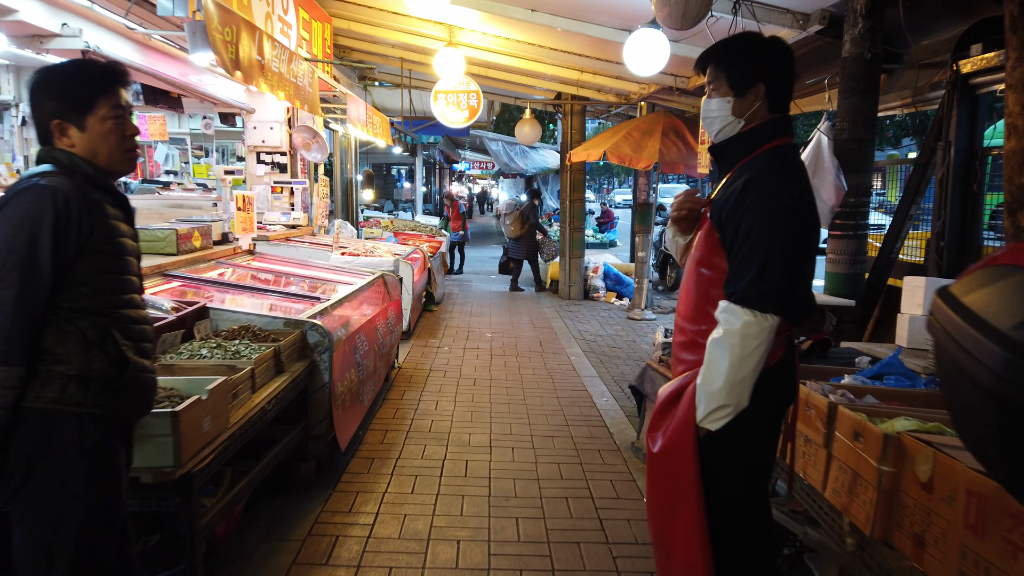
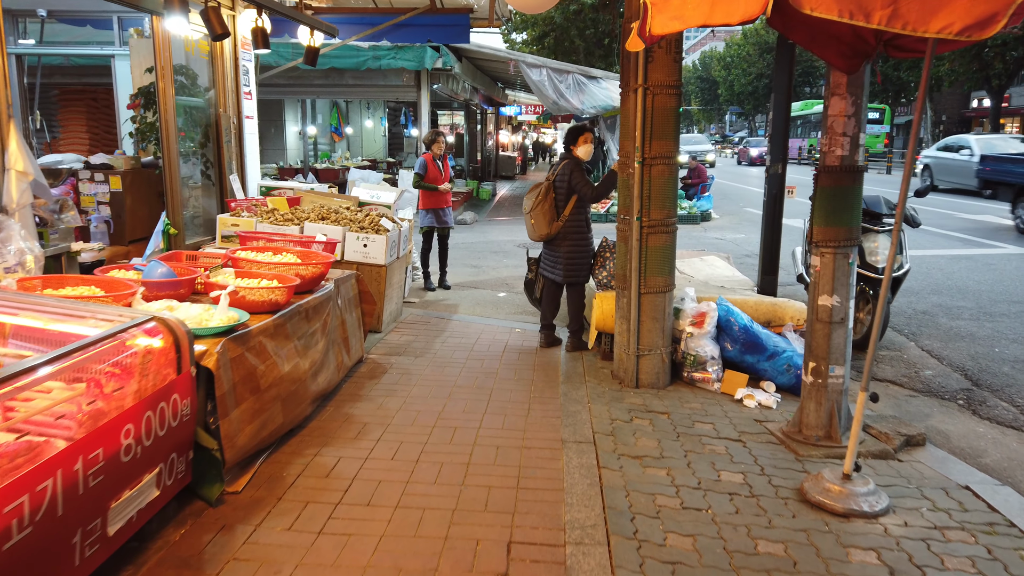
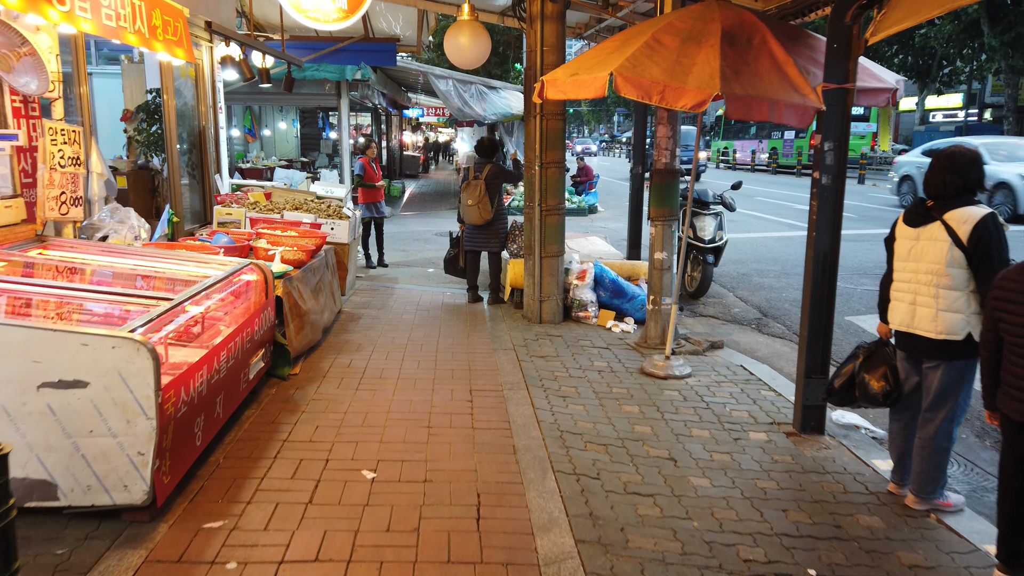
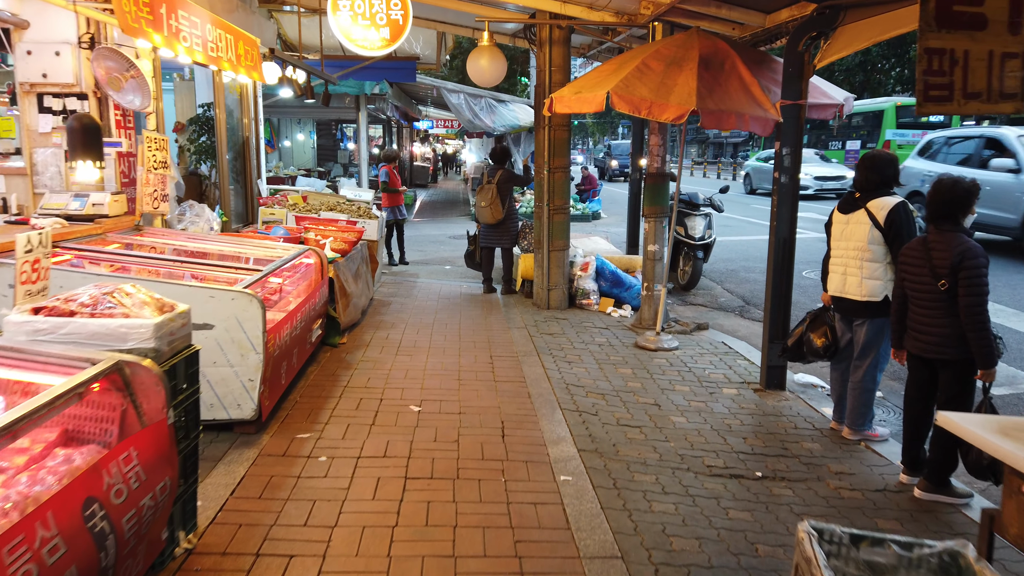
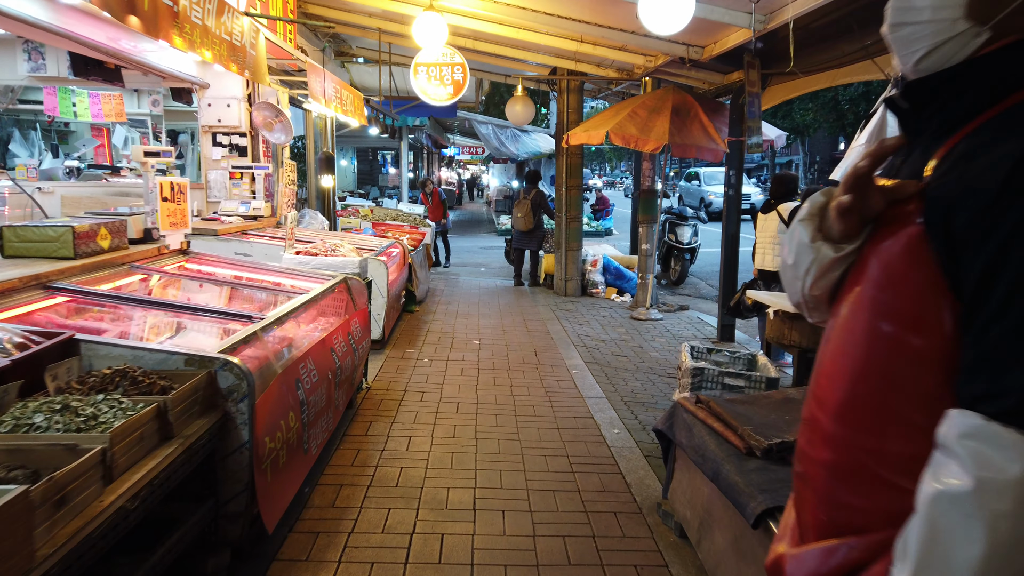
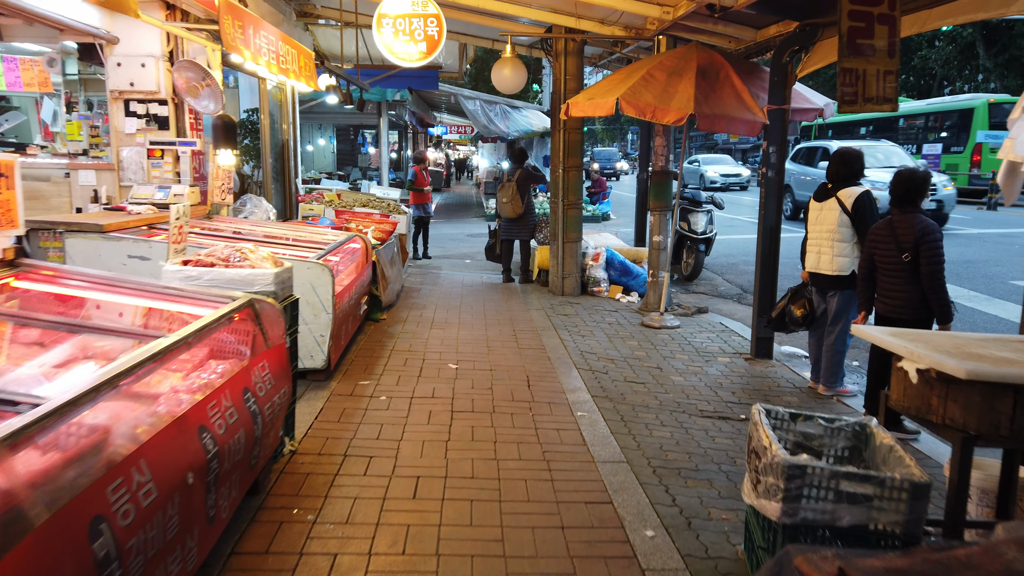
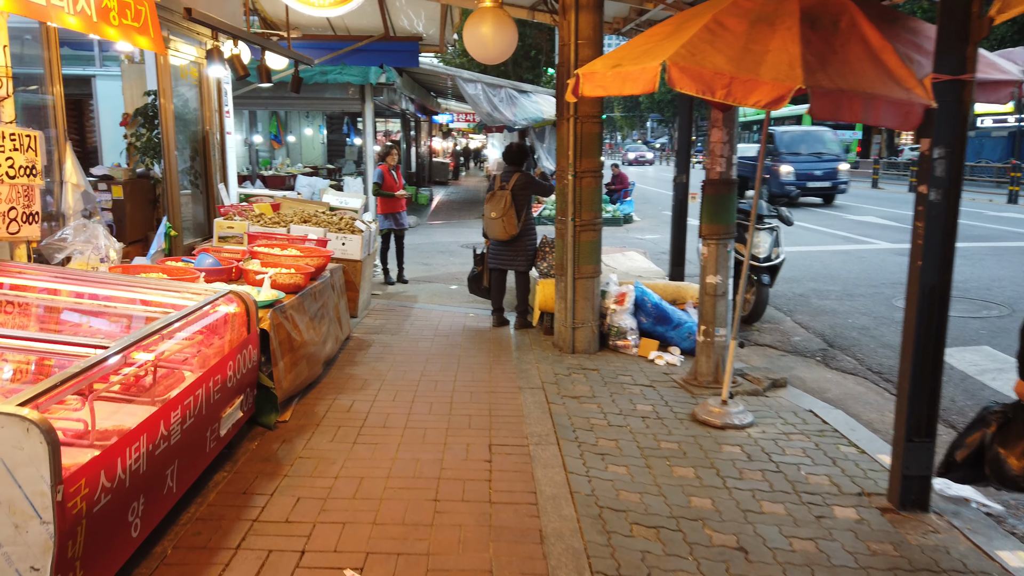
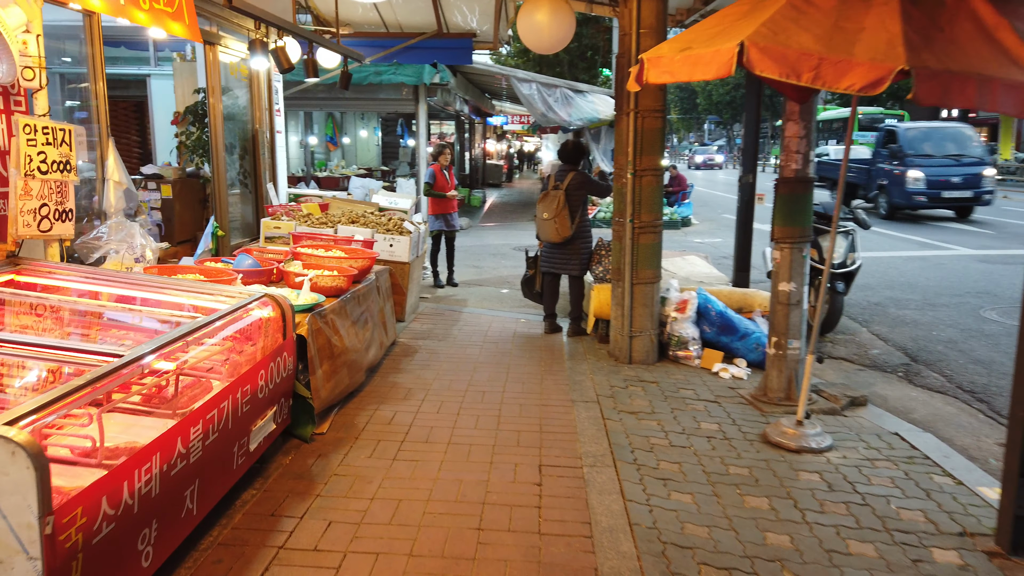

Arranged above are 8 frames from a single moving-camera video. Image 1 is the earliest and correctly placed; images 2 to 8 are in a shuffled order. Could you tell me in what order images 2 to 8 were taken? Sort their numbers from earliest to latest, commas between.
5, 6, 4, 3, 7, 8, 2
